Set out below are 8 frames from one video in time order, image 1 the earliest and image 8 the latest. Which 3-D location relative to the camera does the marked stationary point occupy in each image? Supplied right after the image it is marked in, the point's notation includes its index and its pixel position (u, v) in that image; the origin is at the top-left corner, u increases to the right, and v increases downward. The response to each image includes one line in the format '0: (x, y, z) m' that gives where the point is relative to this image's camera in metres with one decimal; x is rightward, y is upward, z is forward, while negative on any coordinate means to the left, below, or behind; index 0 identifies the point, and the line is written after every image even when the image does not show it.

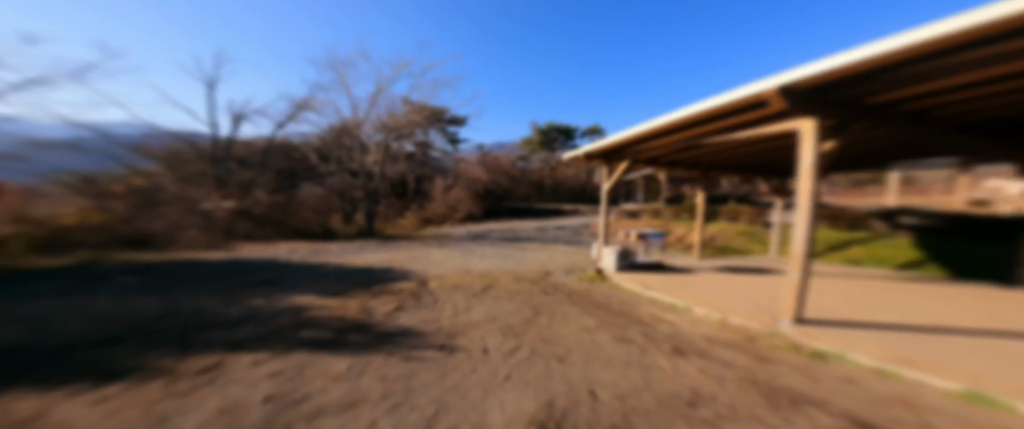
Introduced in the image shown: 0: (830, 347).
0: (+2.9, -1.3, +3.1) m
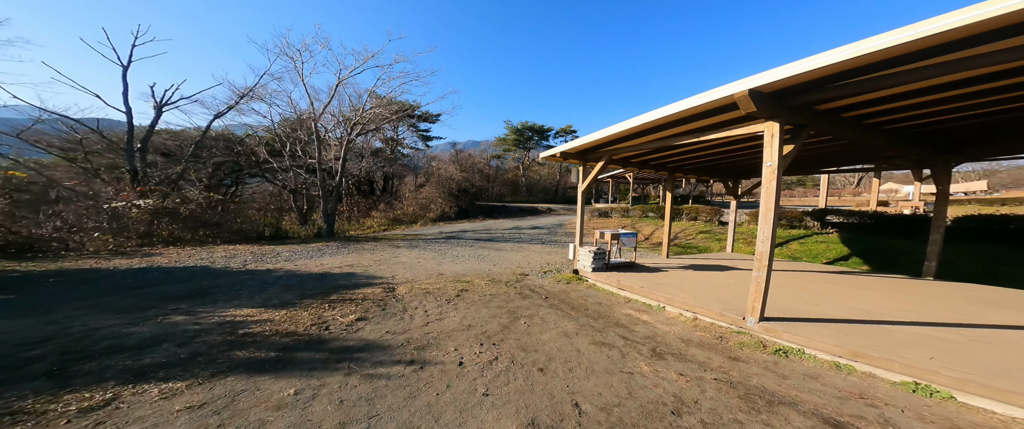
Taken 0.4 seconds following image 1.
0: (+2.7, -1.3, +3.1) m
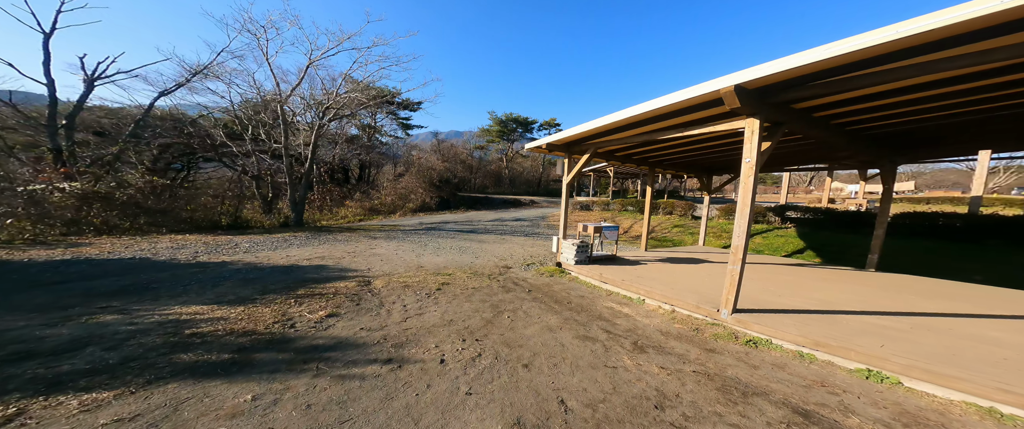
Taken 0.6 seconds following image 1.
0: (+2.5, -1.2, +3.2) m
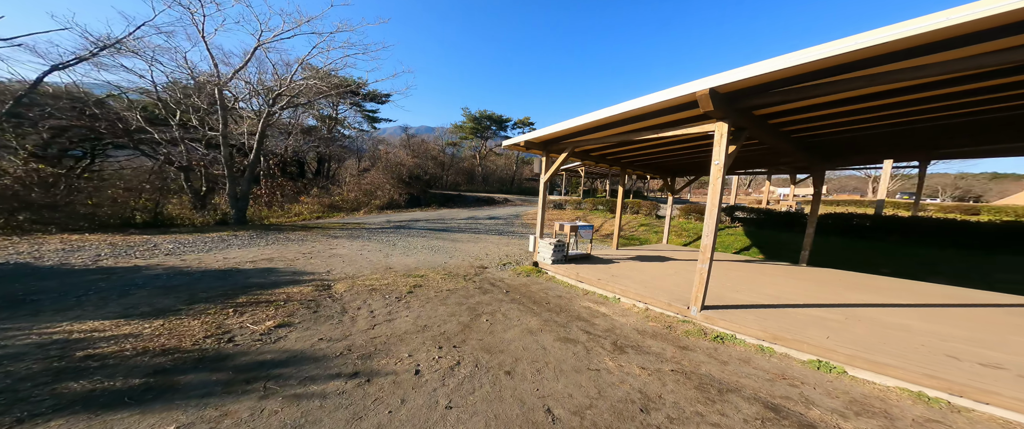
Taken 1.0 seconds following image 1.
0: (+2.3, -1.2, +3.4) m
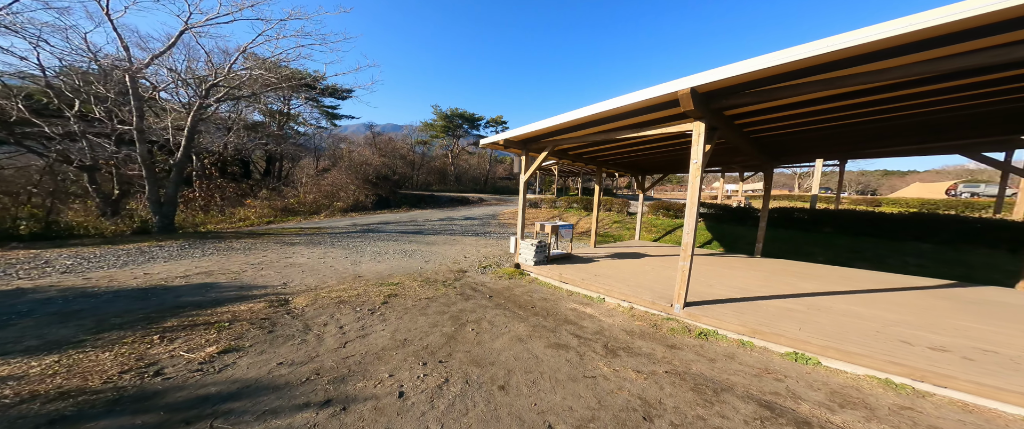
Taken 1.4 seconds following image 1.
0: (+2.2, -1.2, +3.5) m
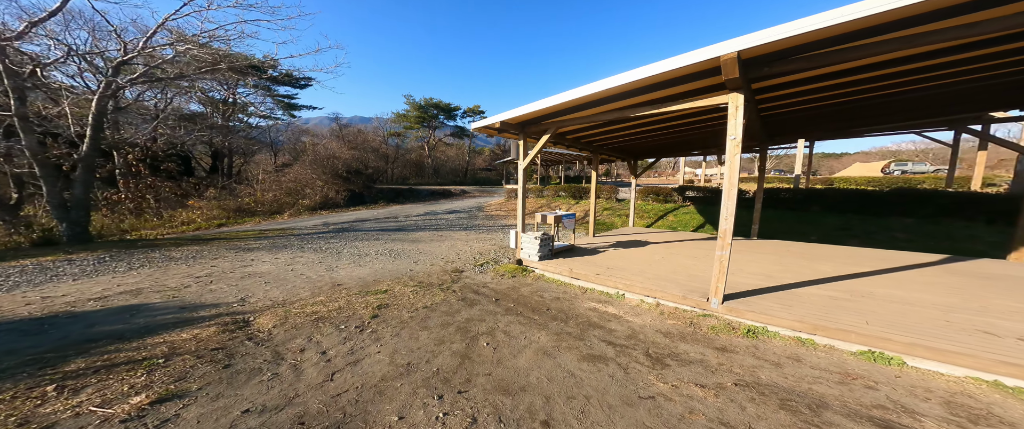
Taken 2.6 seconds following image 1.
0: (+2.4, -1.1, +3.1) m
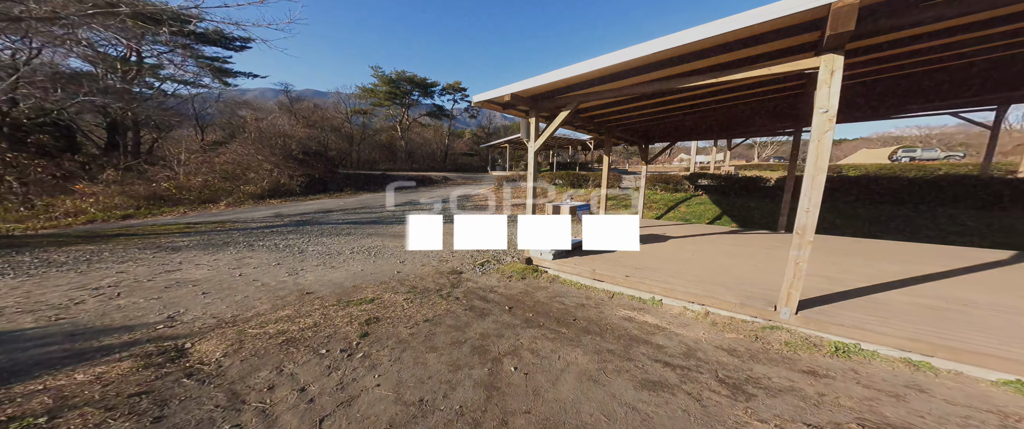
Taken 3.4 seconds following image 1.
0: (+2.6, -1.0, +2.5) m
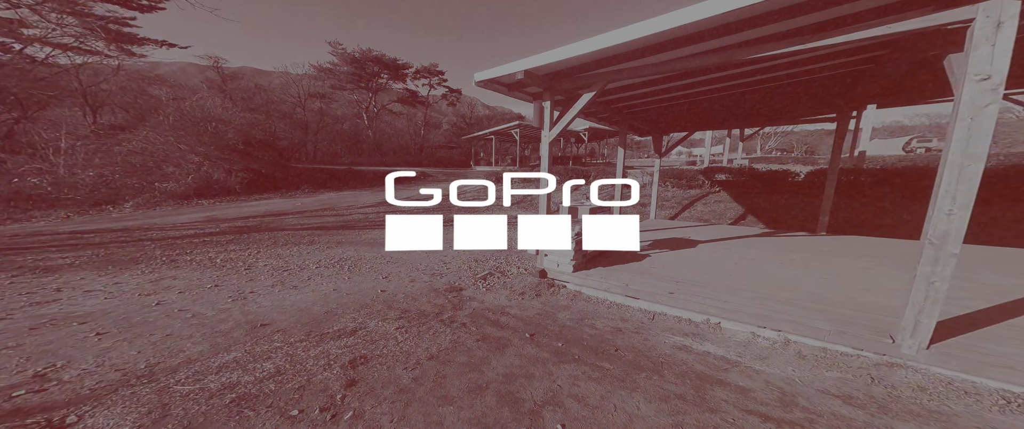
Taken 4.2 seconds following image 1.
0: (+2.9, -1.0, +2.0) m
